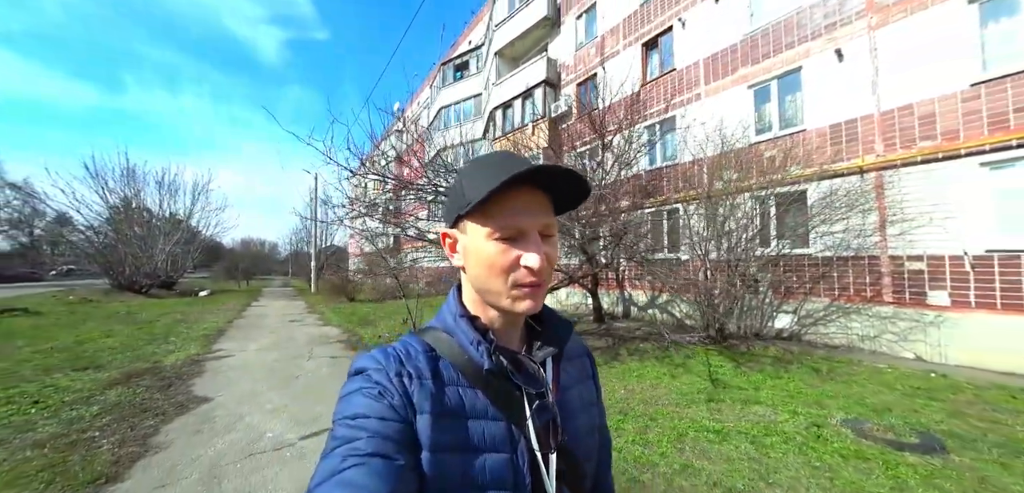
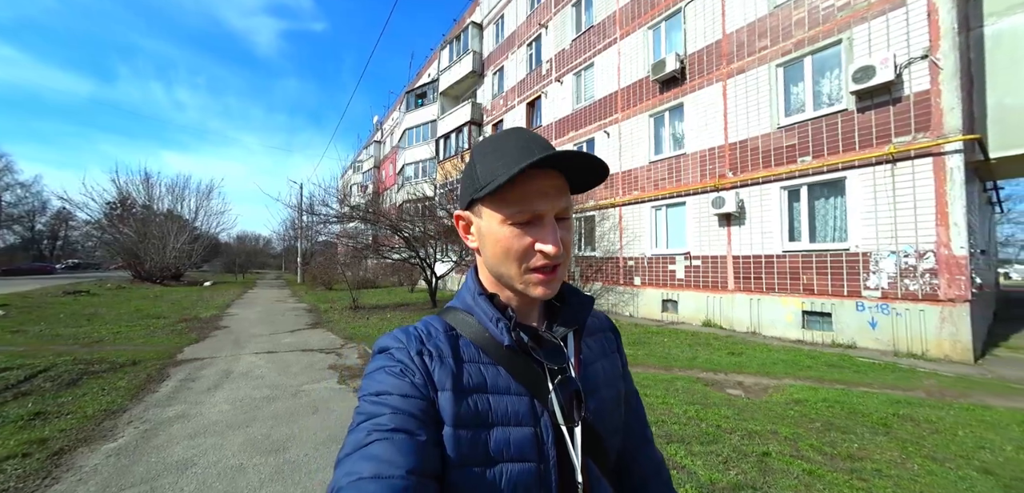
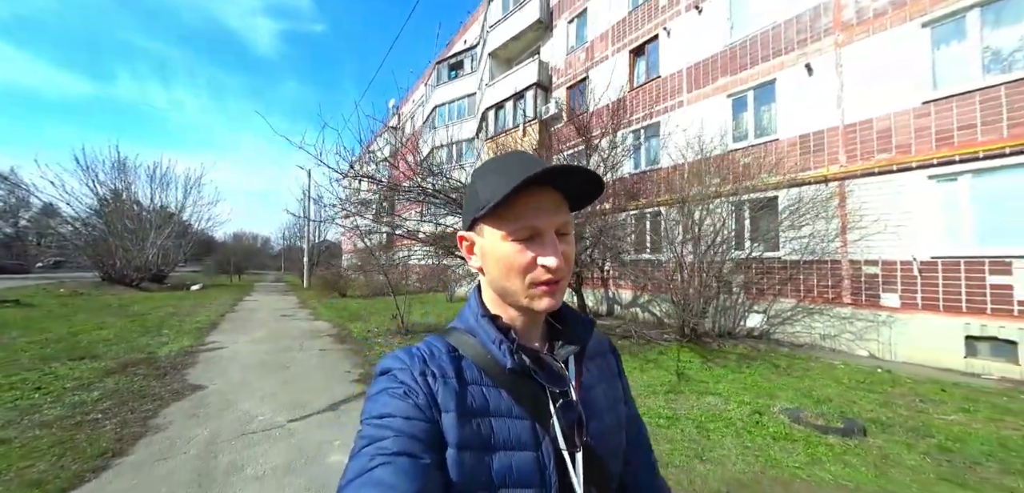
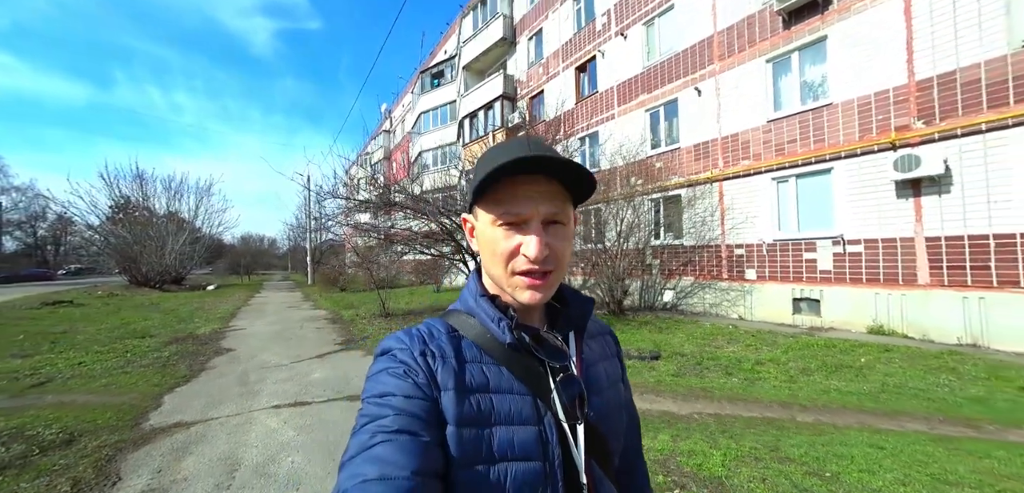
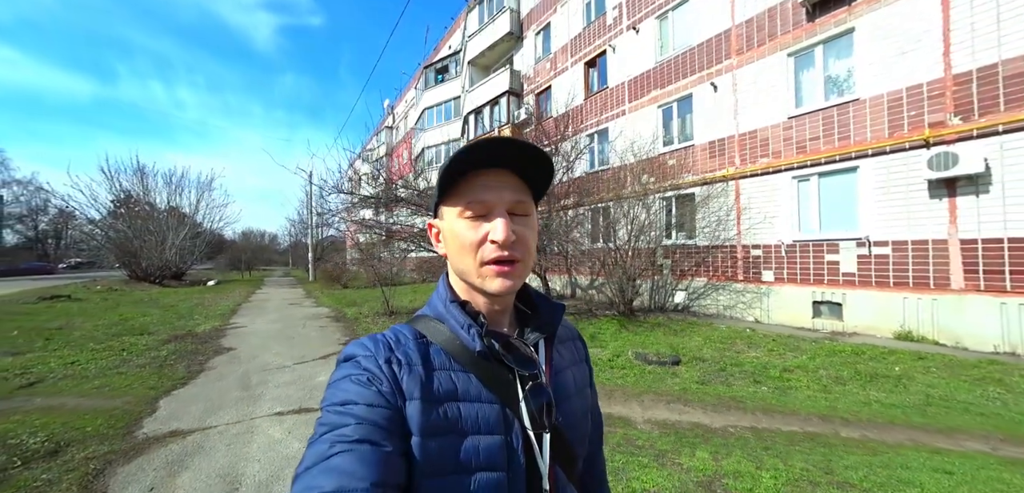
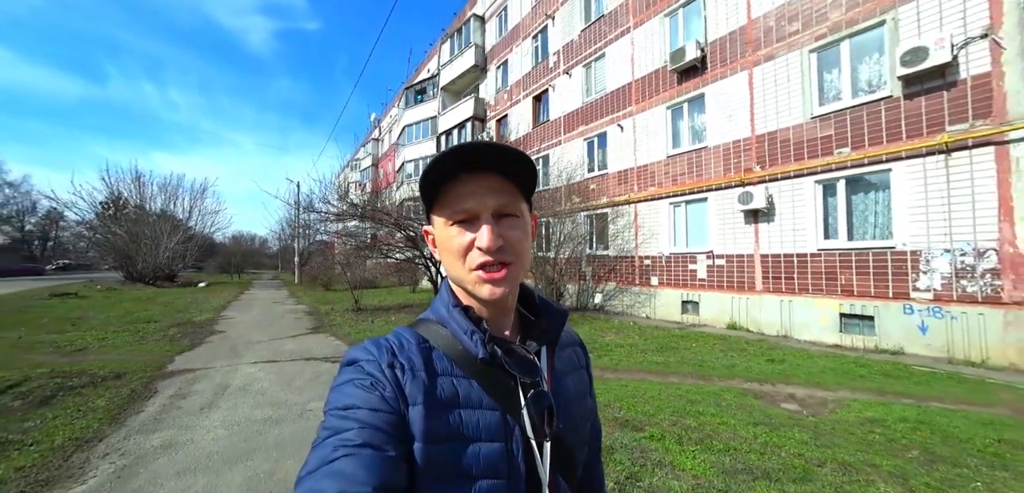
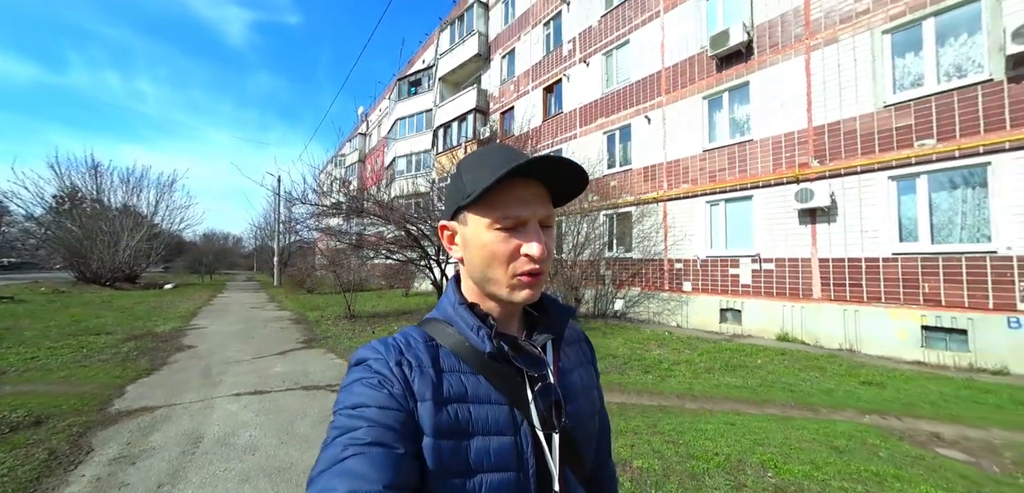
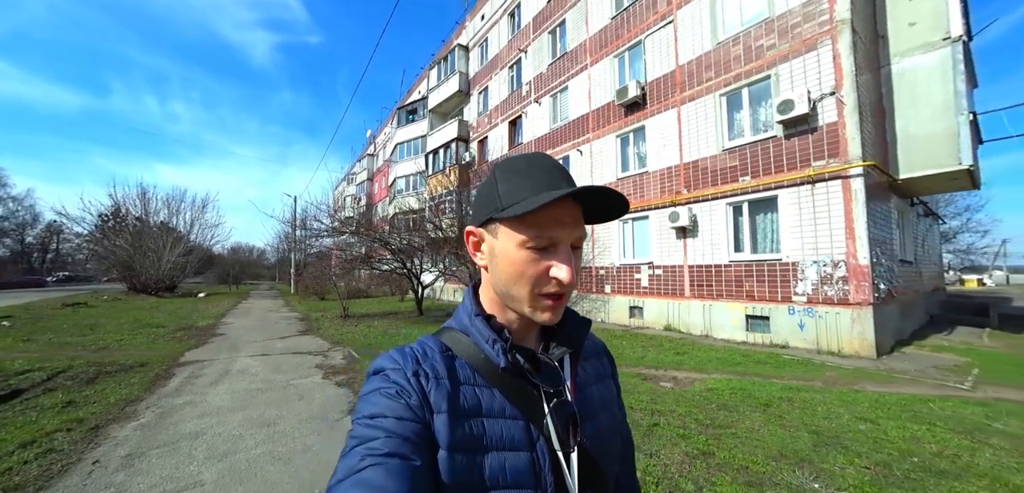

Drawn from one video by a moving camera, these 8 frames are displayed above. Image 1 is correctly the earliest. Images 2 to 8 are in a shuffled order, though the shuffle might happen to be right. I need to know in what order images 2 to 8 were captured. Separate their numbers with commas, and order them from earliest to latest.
3, 5, 4, 7, 6, 2, 8
